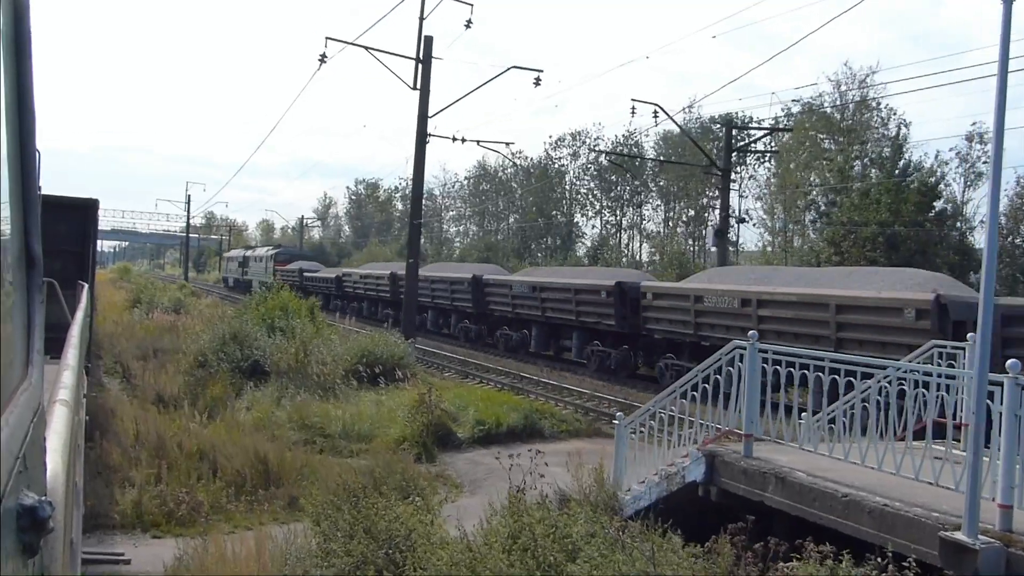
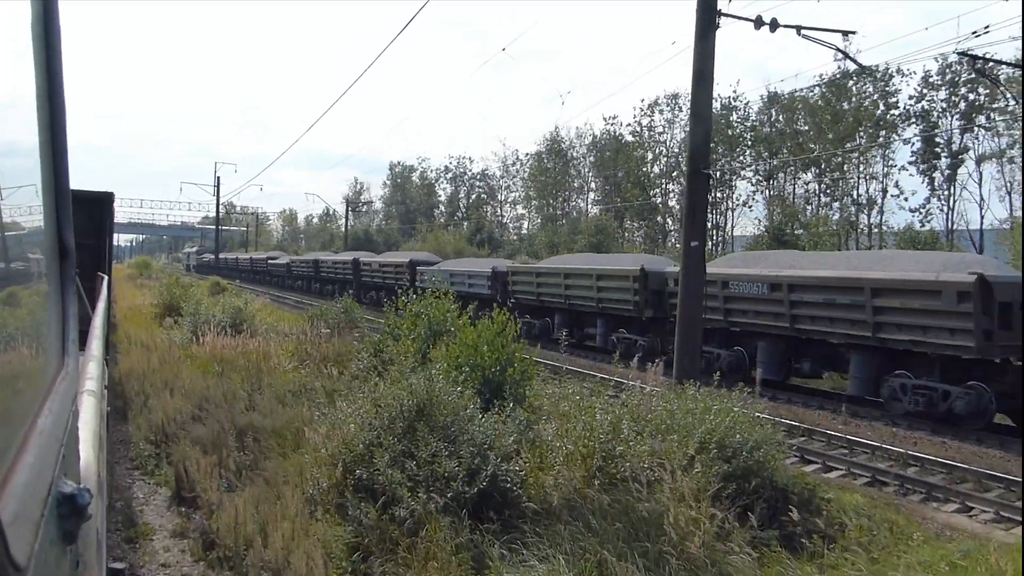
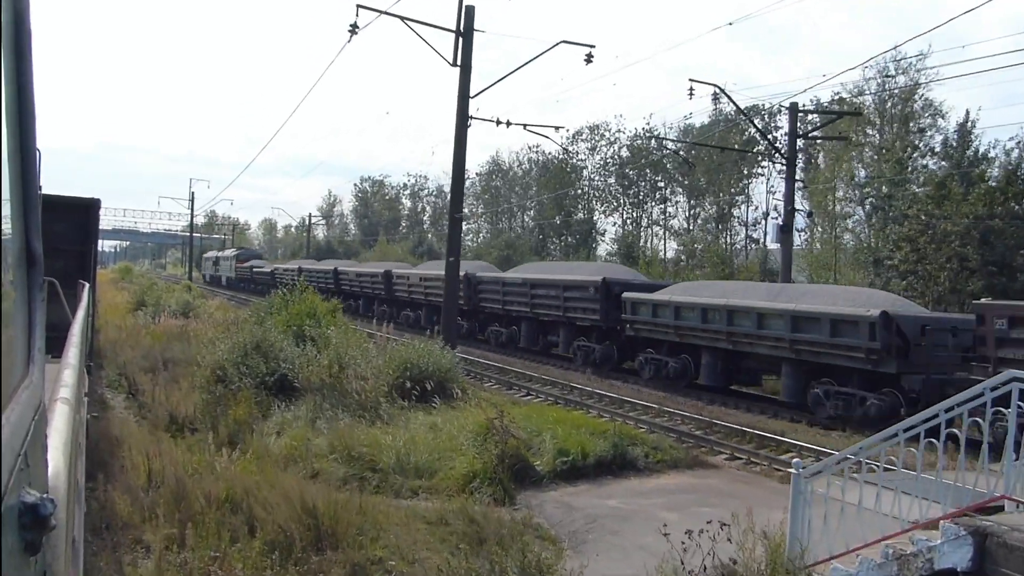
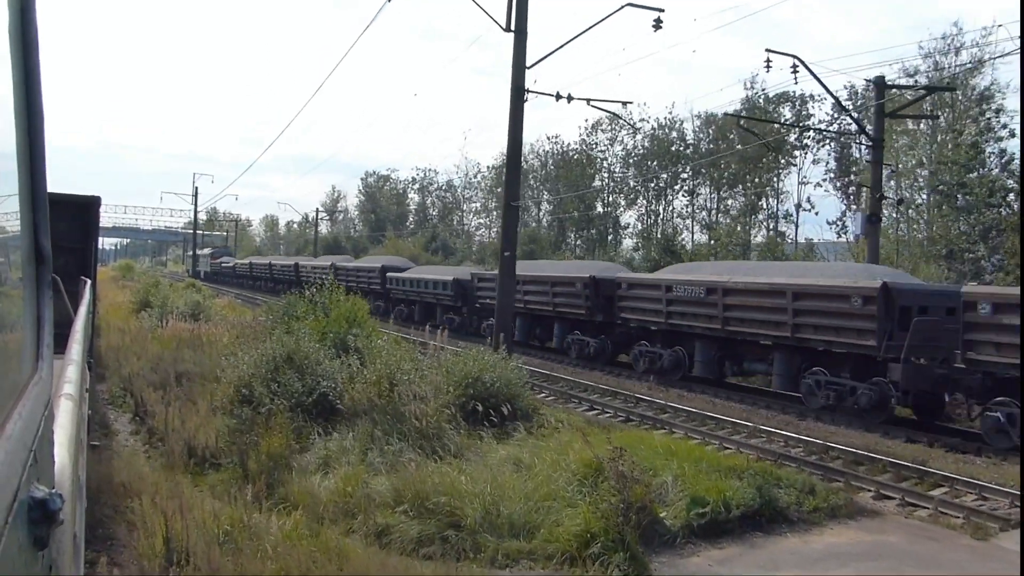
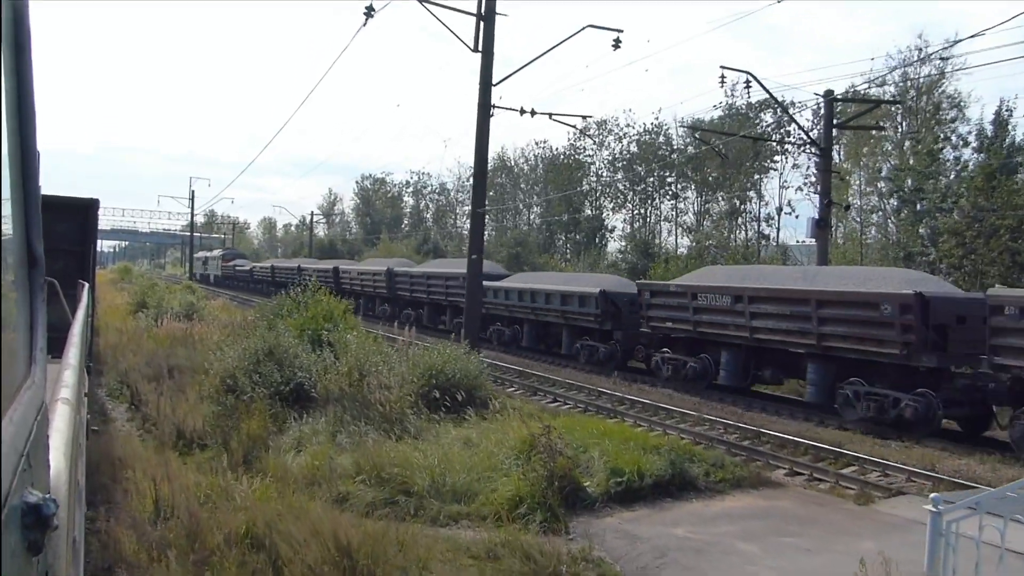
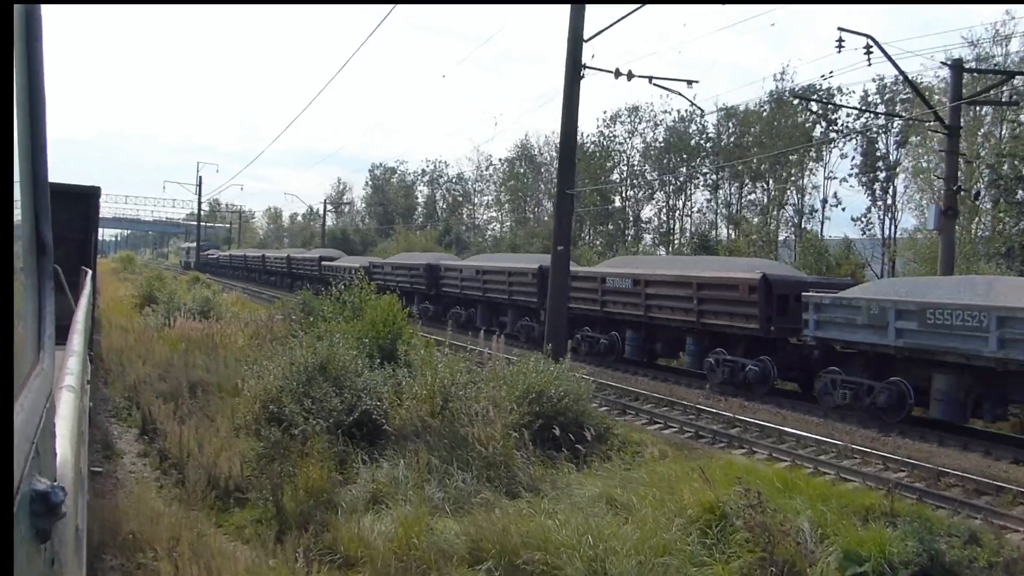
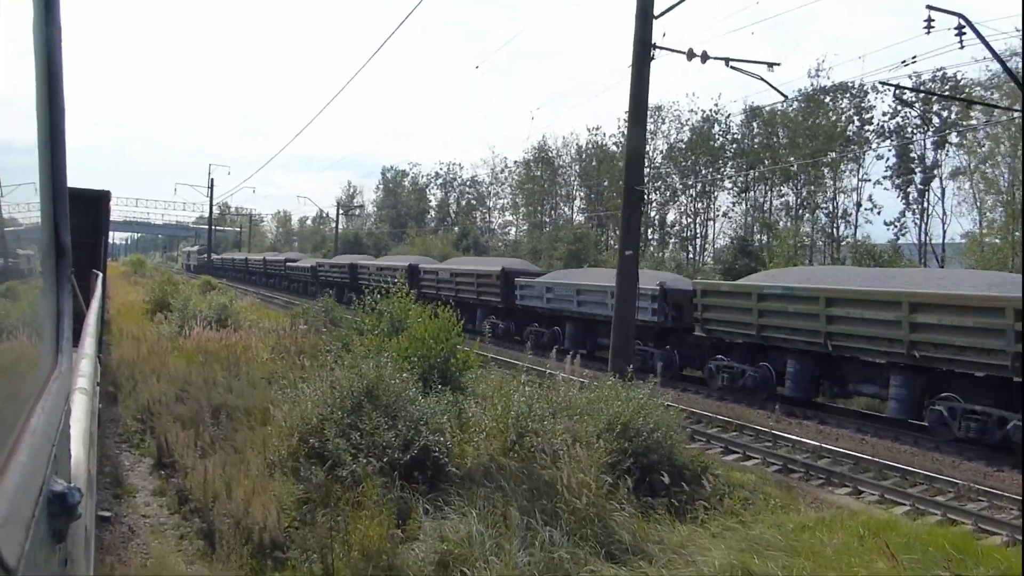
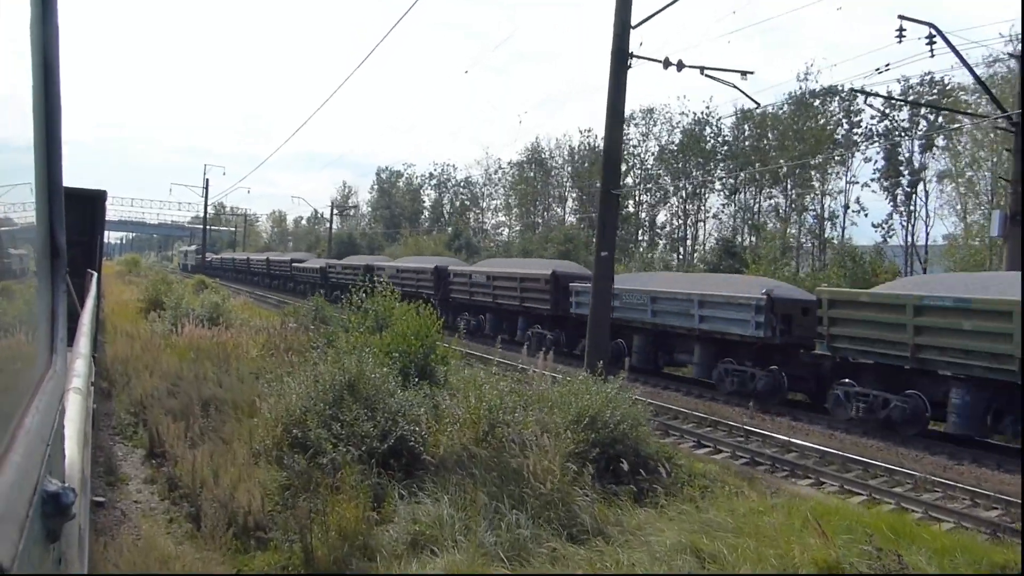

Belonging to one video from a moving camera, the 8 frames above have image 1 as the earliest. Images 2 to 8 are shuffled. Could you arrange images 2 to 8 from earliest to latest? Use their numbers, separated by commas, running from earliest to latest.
3, 5, 4, 6, 8, 7, 2
